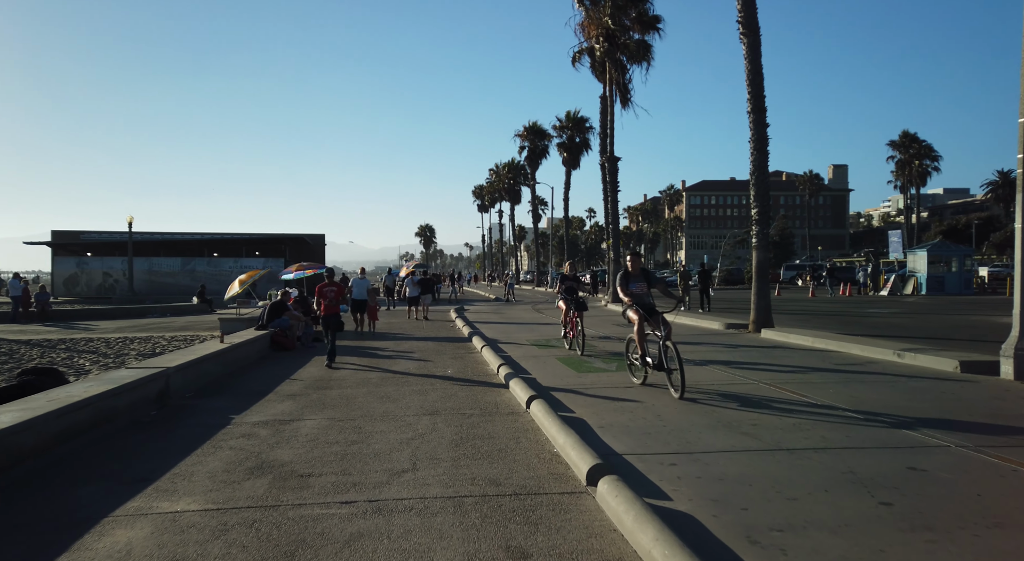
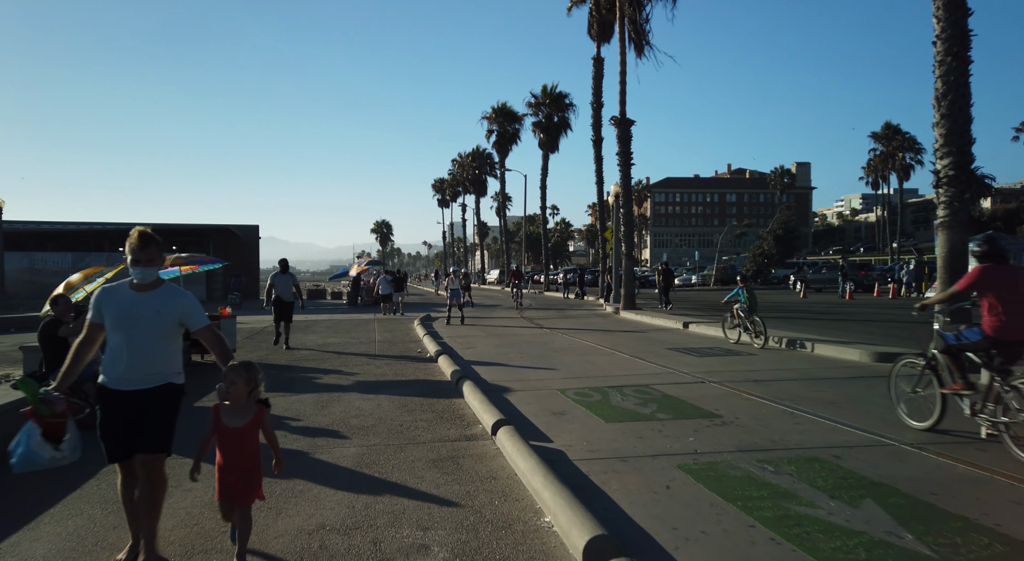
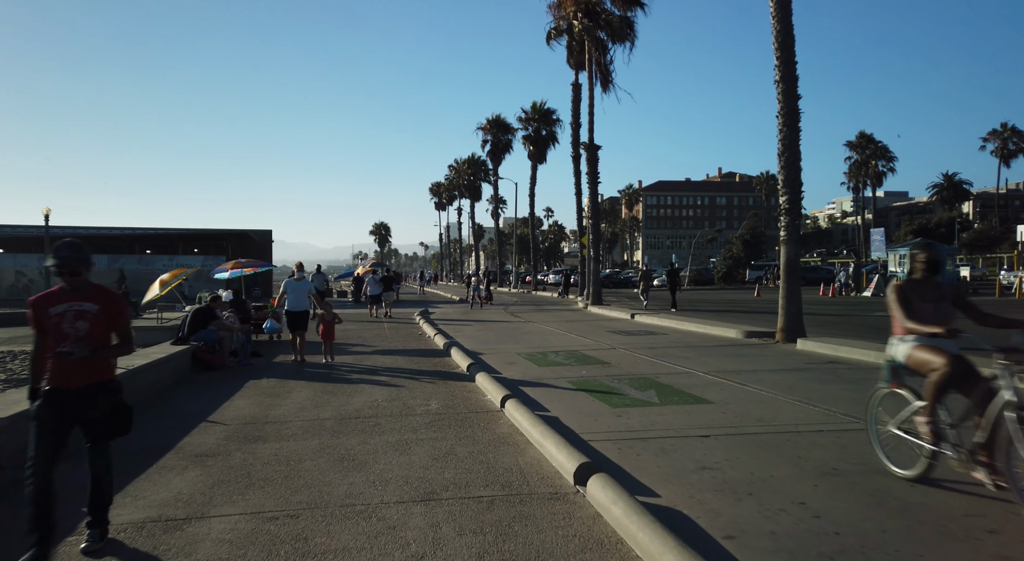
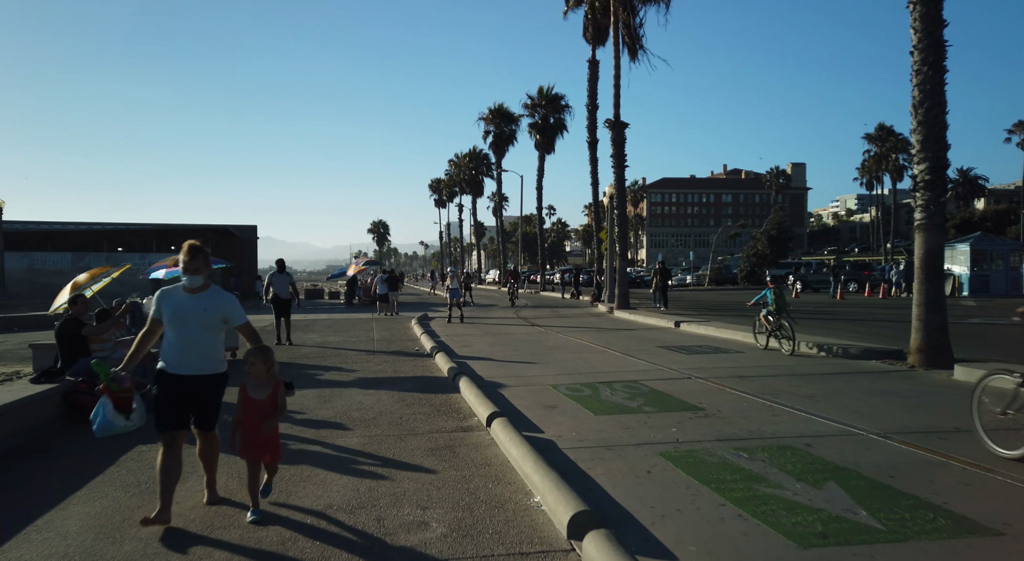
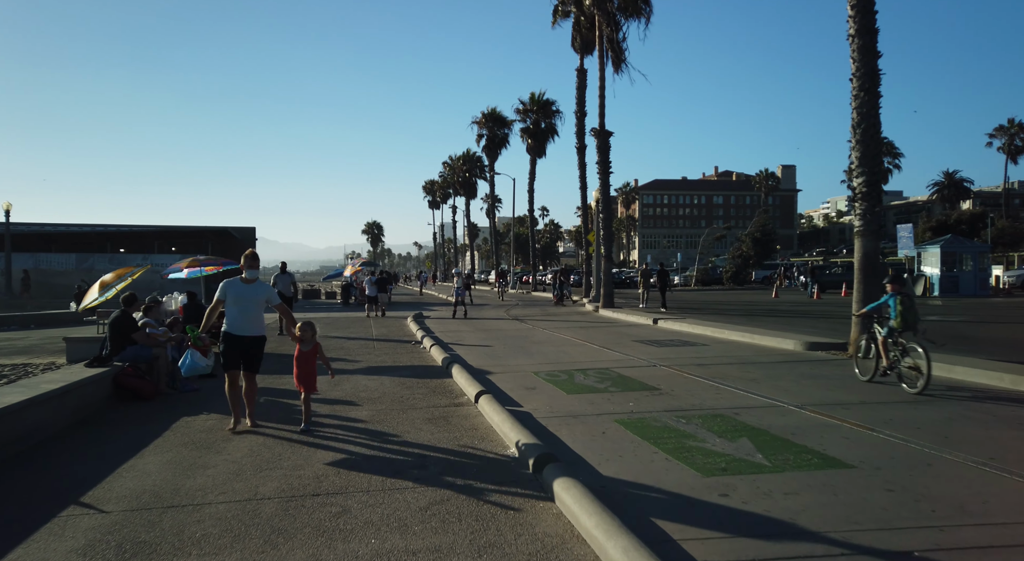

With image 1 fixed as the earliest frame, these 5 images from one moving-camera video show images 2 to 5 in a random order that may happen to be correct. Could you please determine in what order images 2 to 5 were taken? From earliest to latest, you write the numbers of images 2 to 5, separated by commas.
3, 5, 4, 2
